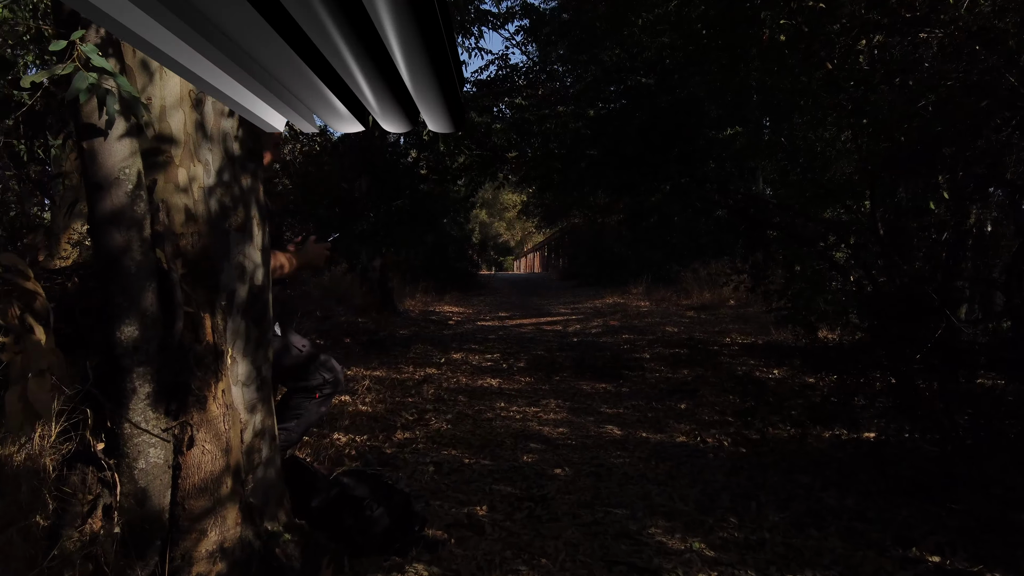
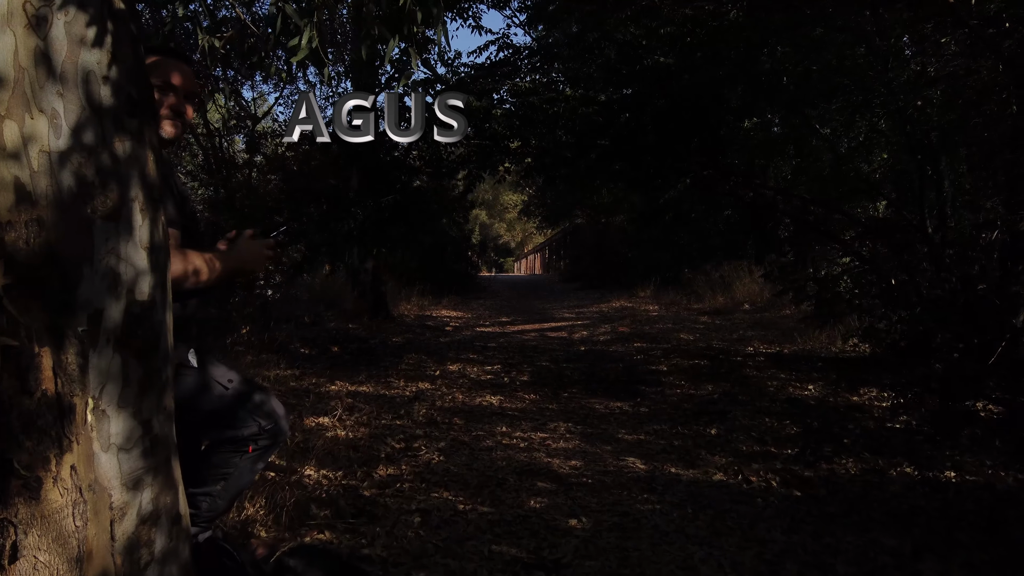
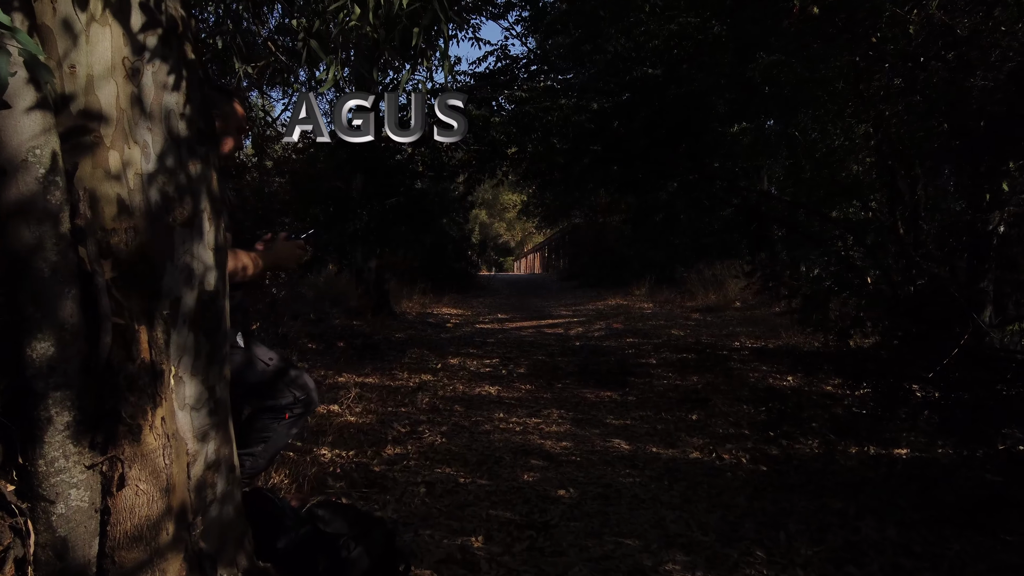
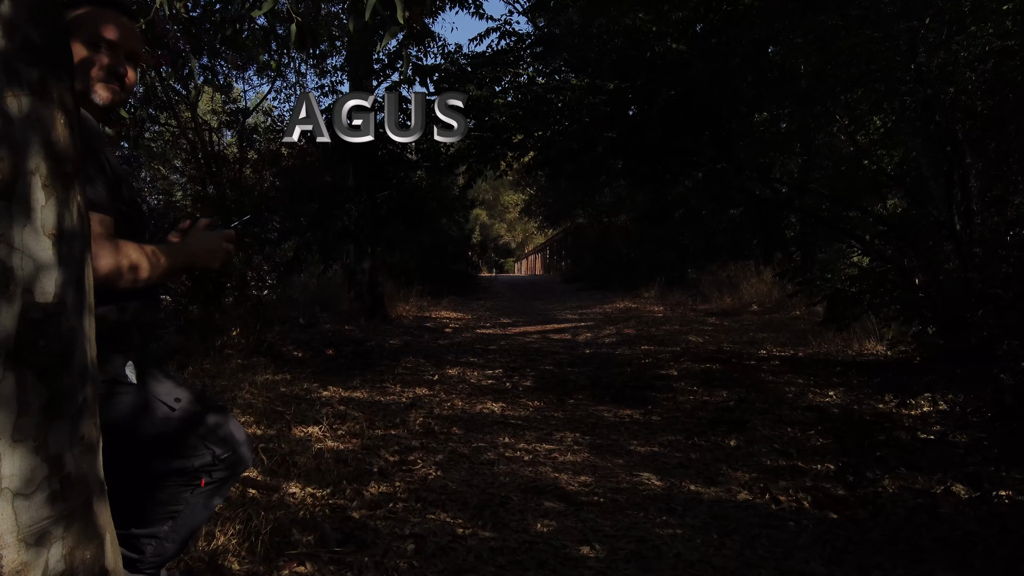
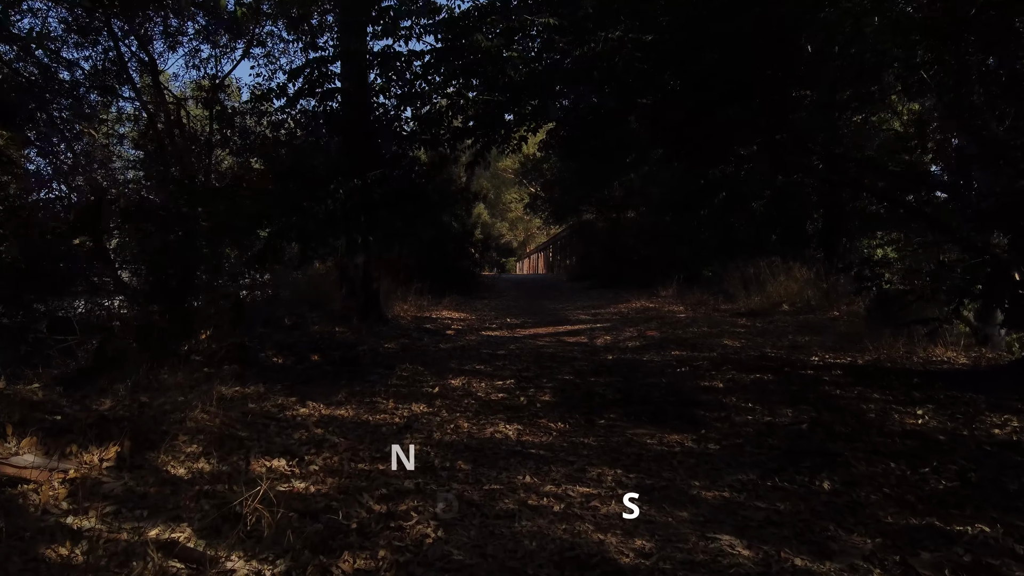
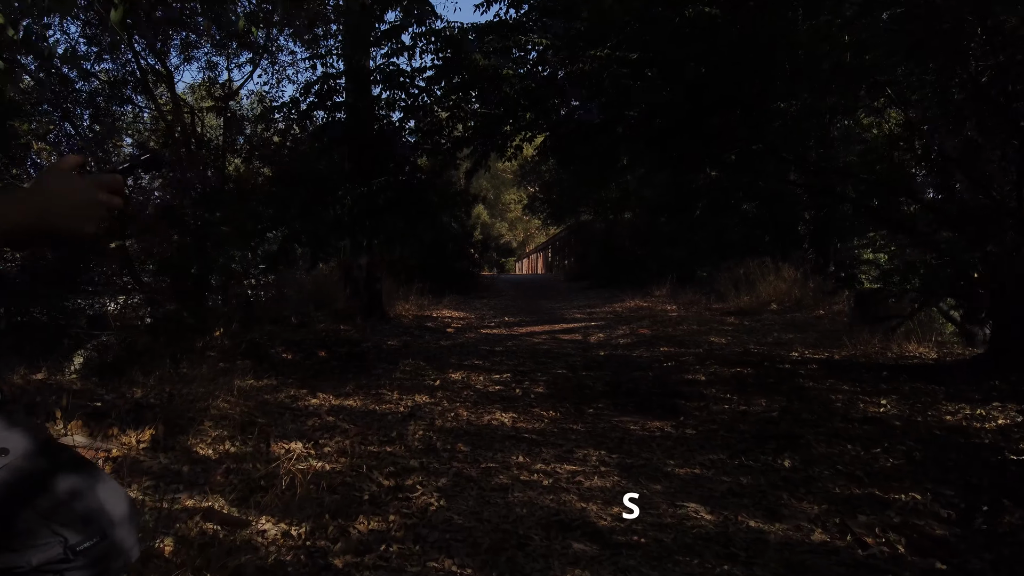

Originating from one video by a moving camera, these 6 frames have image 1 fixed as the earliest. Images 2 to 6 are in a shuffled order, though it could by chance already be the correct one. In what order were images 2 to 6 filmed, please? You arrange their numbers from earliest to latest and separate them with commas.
3, 2, 4, 6, 5
